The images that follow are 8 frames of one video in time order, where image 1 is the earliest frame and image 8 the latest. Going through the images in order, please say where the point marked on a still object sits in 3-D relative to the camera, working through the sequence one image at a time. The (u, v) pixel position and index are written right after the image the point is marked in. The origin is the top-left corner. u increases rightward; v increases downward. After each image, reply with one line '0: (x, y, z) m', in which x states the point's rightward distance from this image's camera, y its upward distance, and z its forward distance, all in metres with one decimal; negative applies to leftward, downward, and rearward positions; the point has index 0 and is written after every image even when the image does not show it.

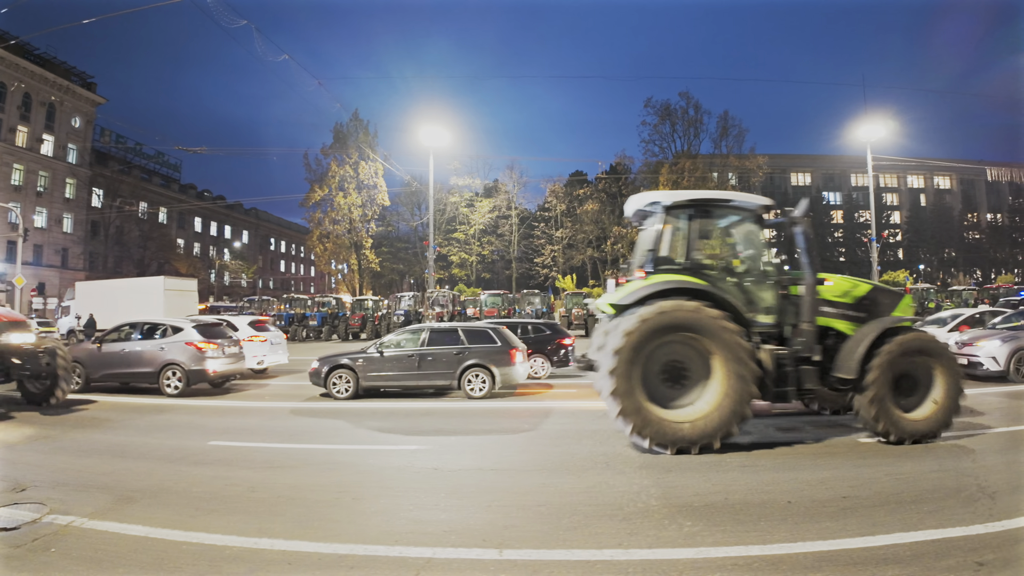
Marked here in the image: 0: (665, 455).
0: (+1.8, -2.0, +6.7) m
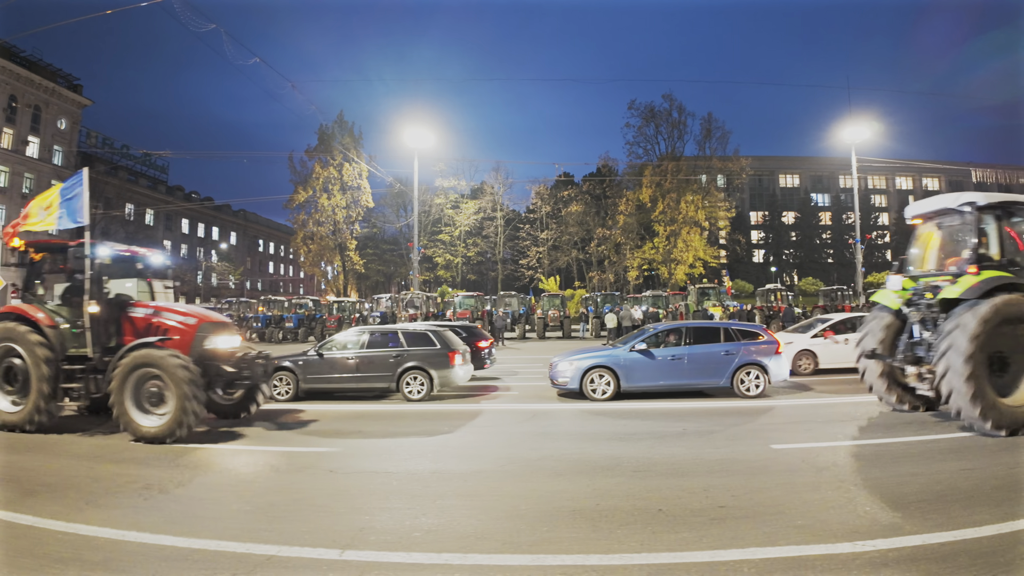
0: (+0.7, -2.1, +6.7) m
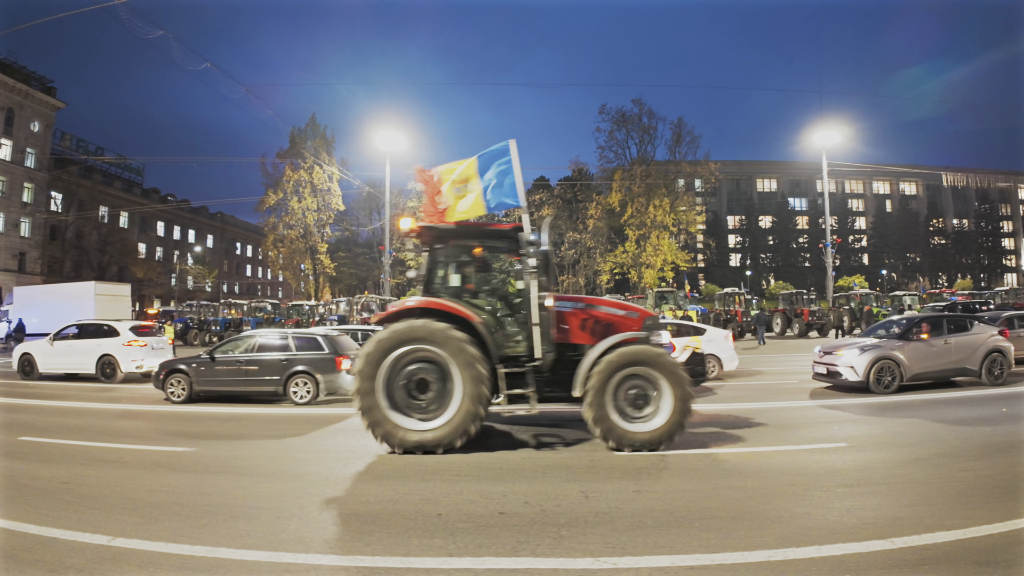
0: (-1.3, -2.1, +6.7) m
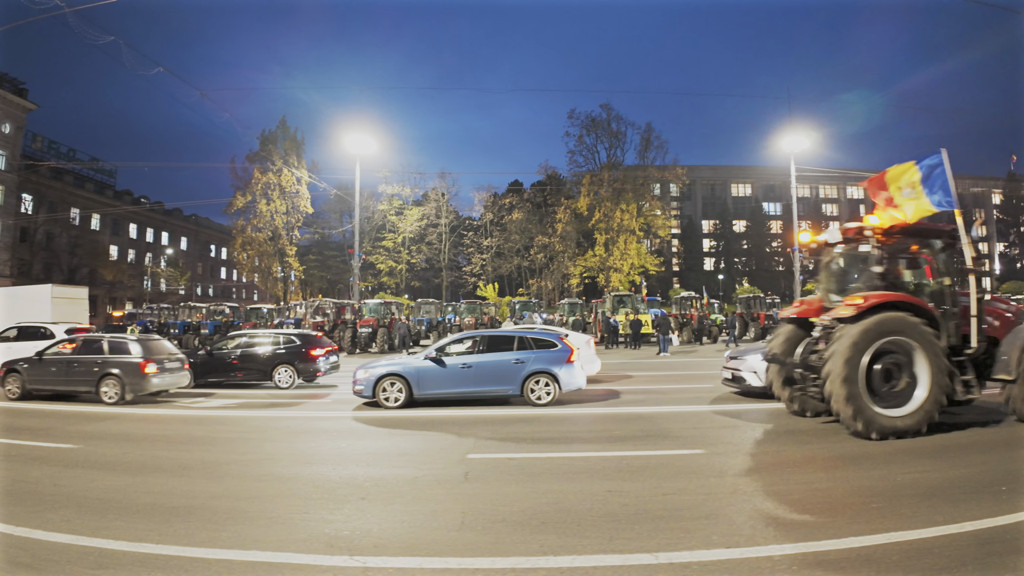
0: (-3.1, -2.2, +6.8) m
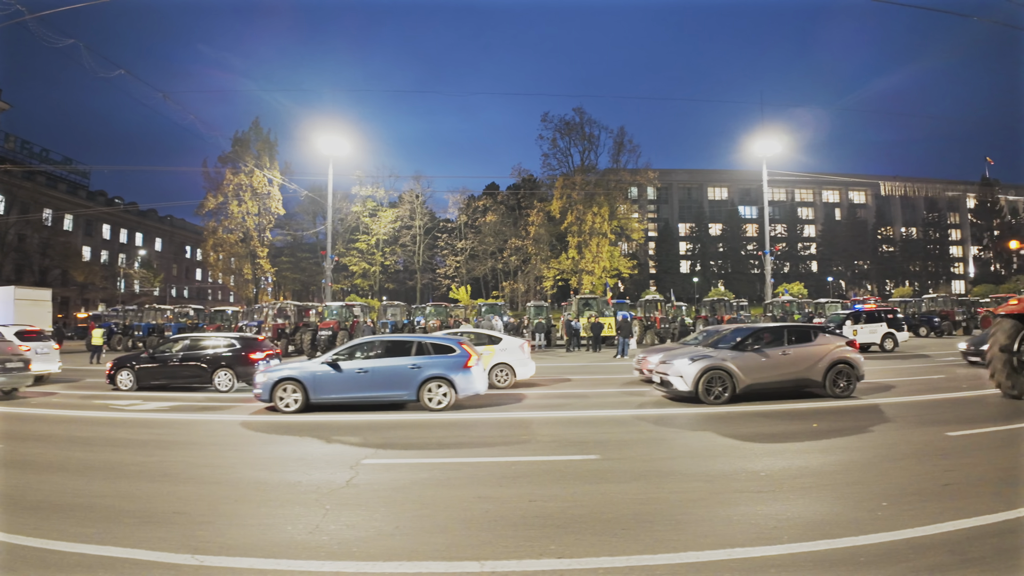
0: (-4.5, -2.3, +6.8) m
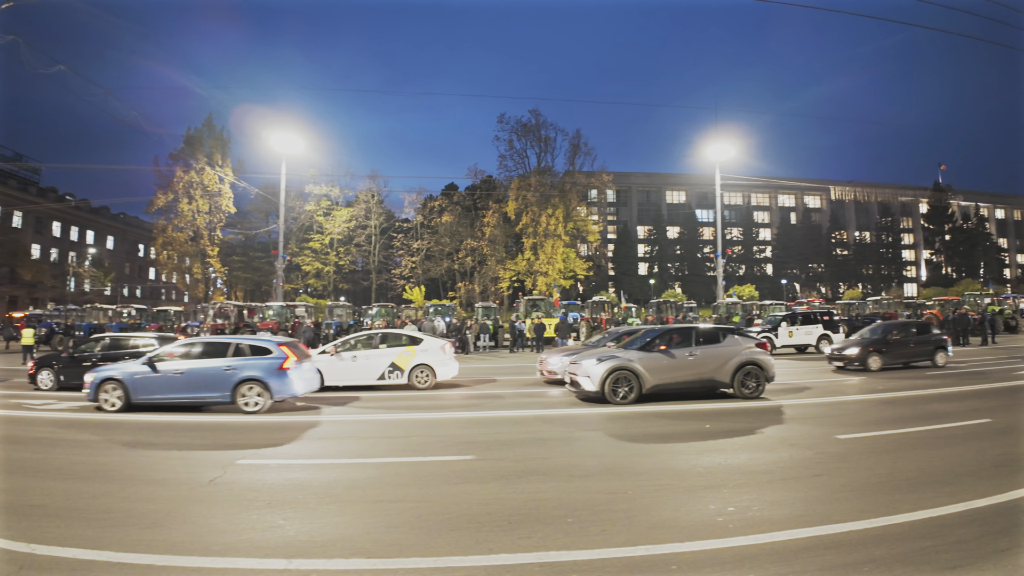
0: (-6.2, -2.3, +6.8) m
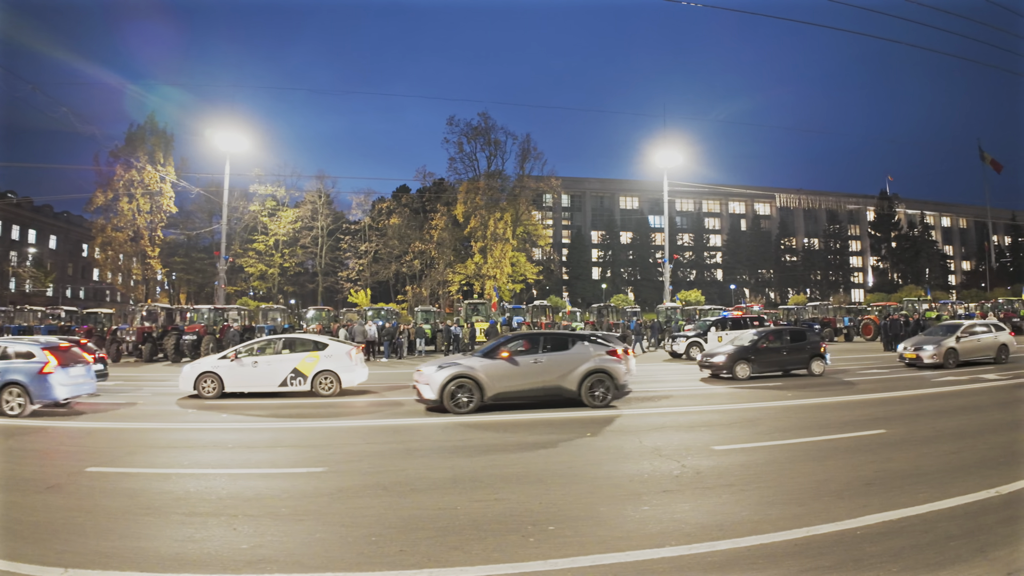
0: (-8.2, -2.4, +6.5) m
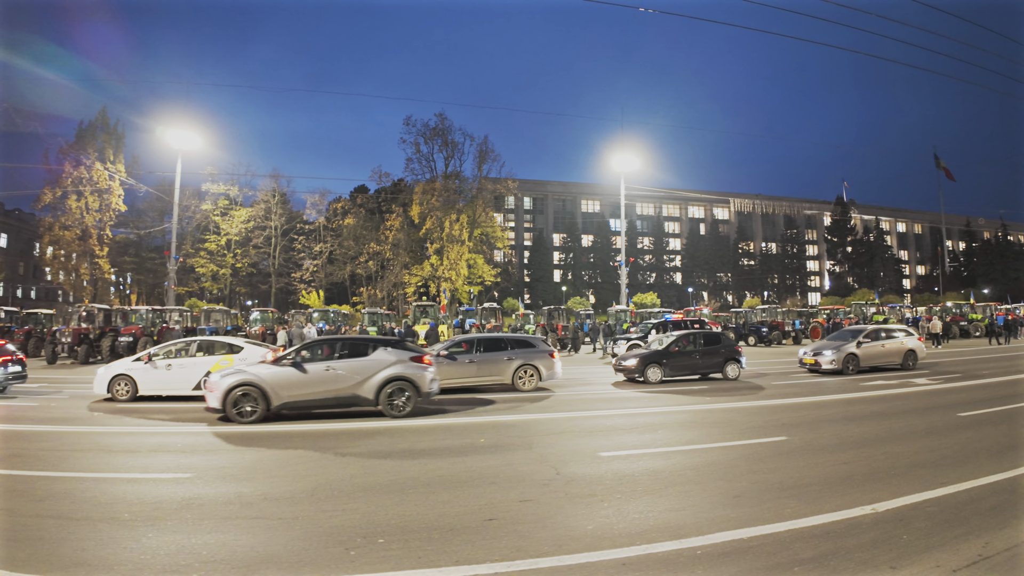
0: (-10.0, -2.5, +6.5) m
